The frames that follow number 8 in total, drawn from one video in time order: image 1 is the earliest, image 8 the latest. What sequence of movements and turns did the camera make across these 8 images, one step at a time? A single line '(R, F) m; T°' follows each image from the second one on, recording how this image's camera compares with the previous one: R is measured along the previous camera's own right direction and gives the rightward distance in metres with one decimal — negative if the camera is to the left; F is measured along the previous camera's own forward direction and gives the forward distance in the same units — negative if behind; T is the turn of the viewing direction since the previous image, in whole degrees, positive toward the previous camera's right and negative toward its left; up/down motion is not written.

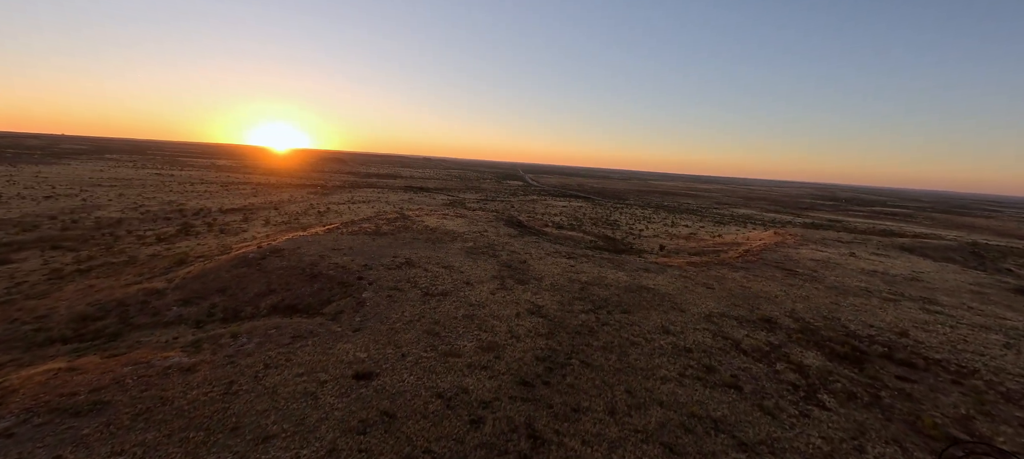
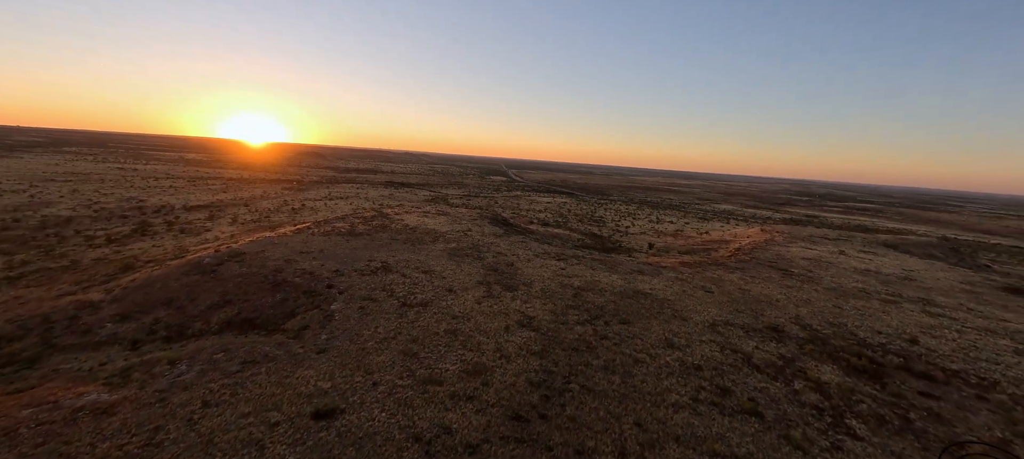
(-0.2, +1.5) m; +2°
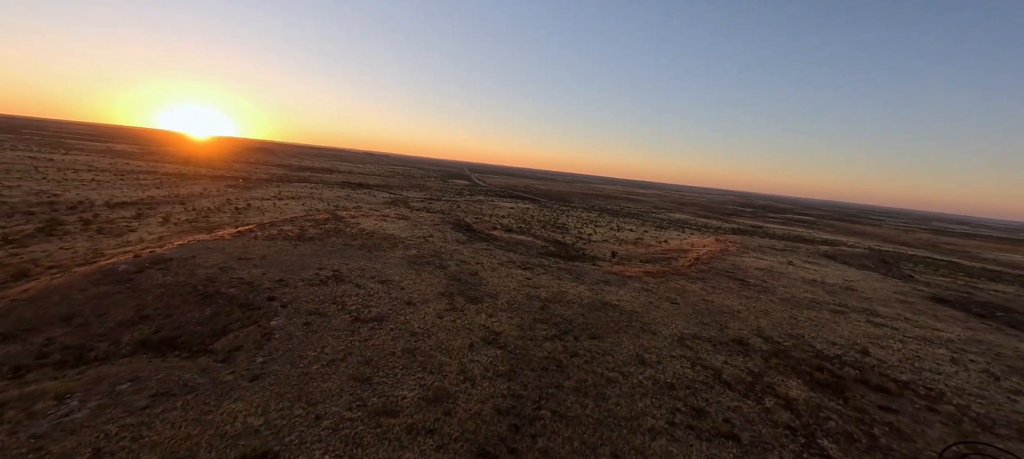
(-0.2, +0.9) m; +6°
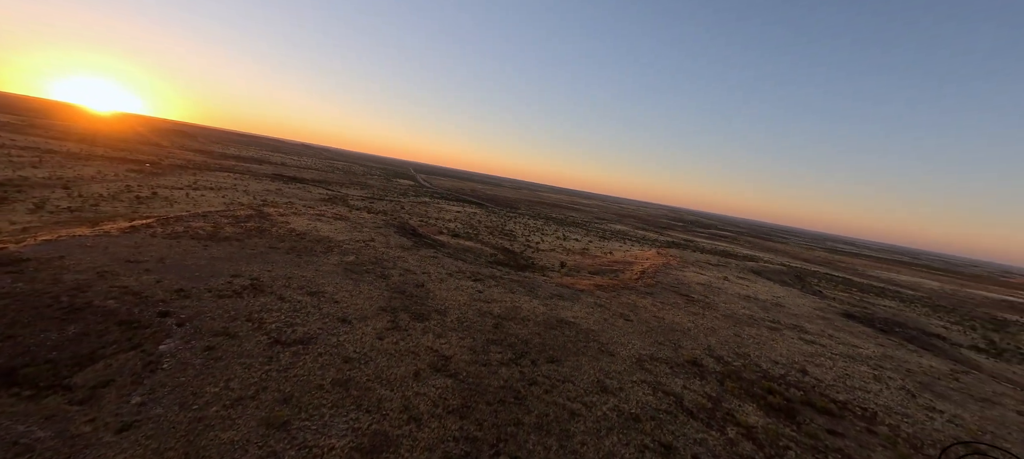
(-0.4, +1.3) m; +8°
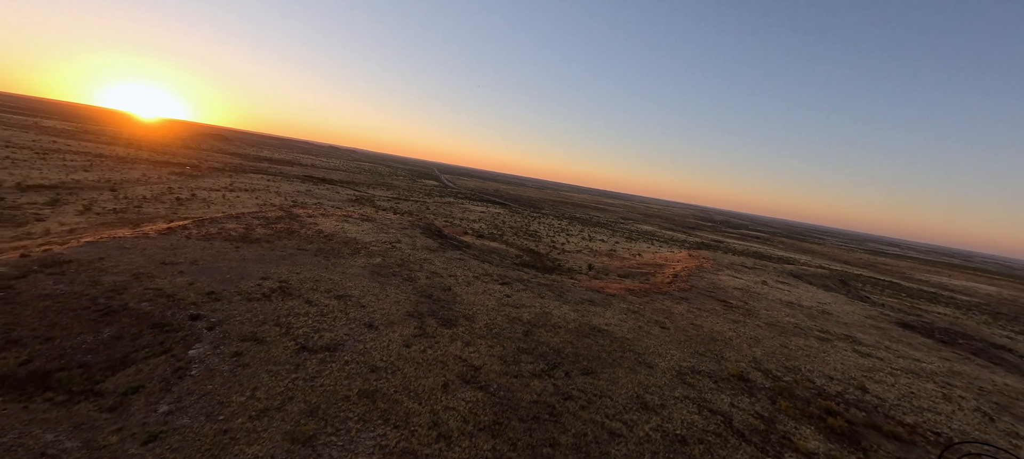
(-0.3, +0.6) m; -3°
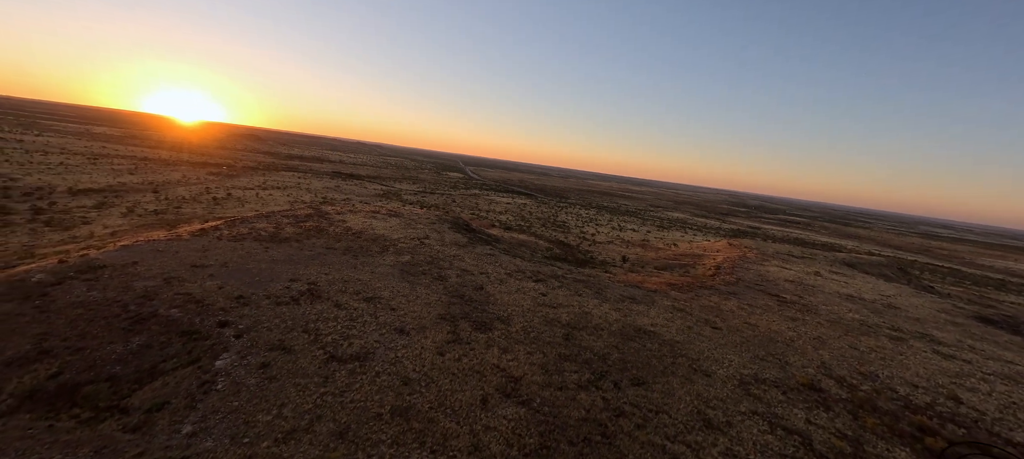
(-0.4, +1.0) m; -4°
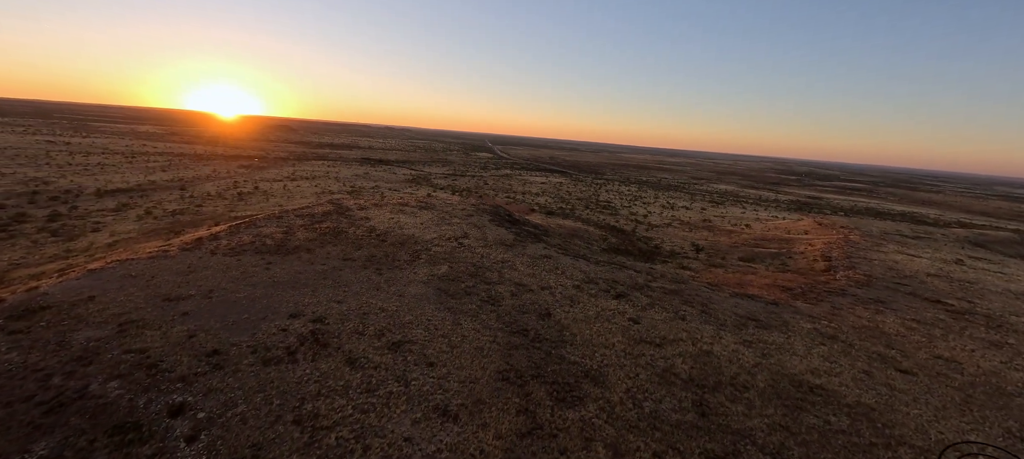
(-1.3, +4.5) m; -5°
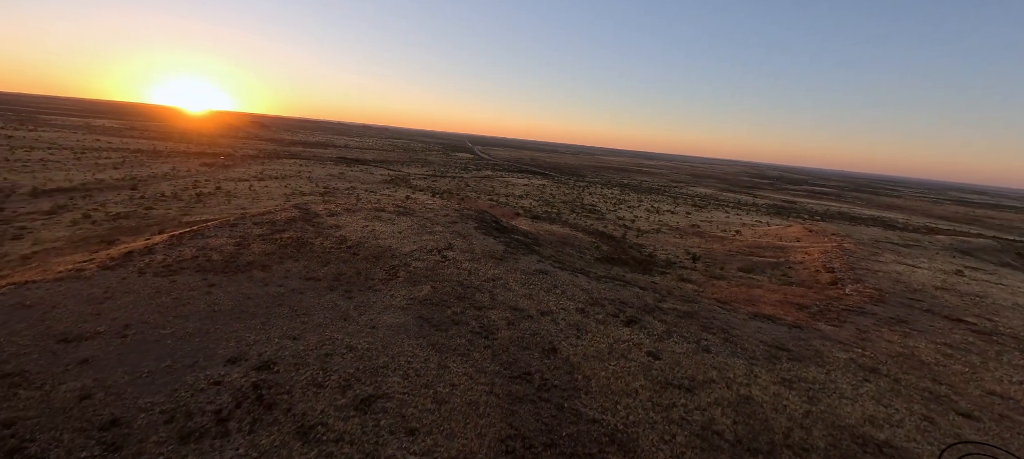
(-0.5, +2.0) m; +3°
